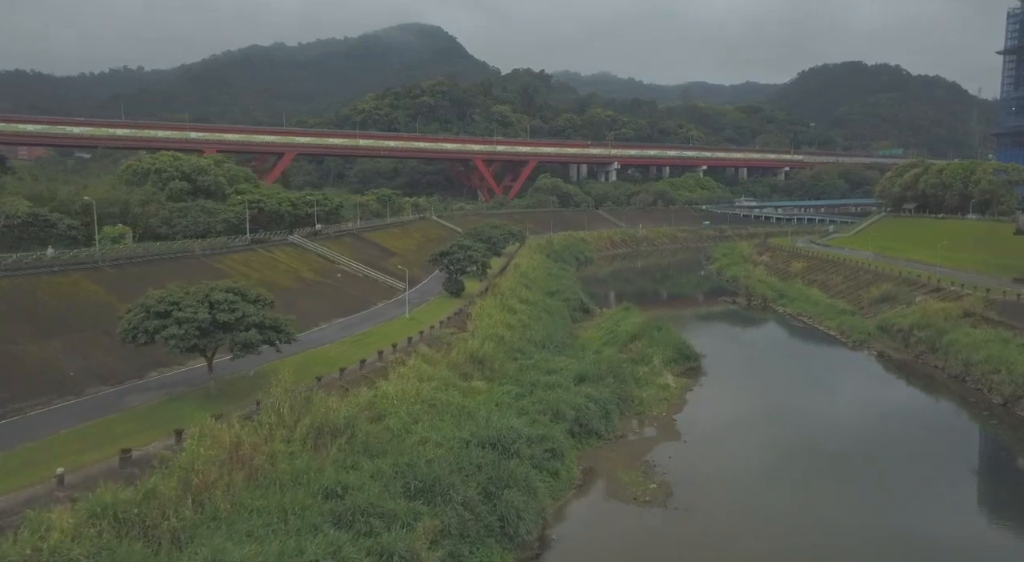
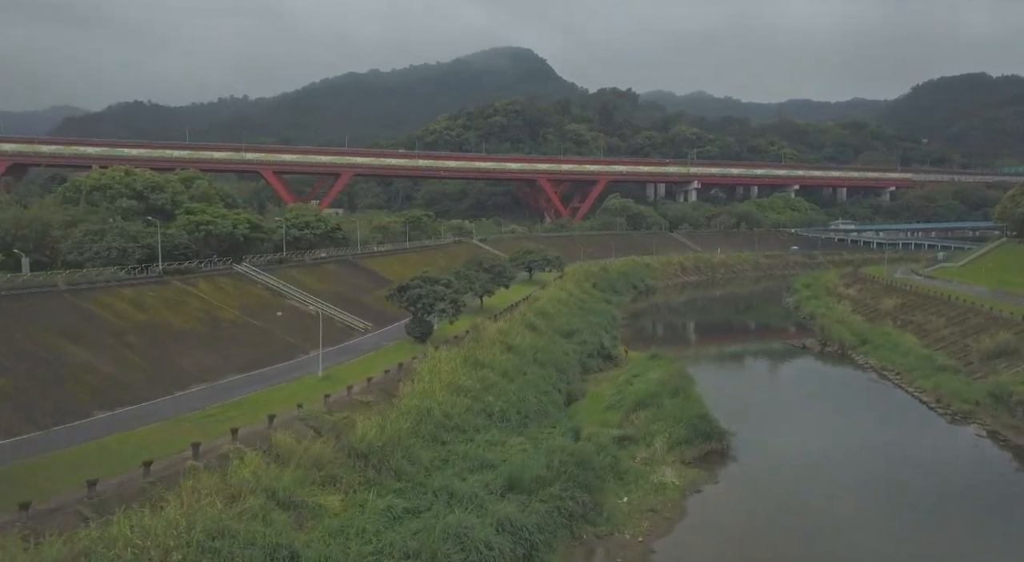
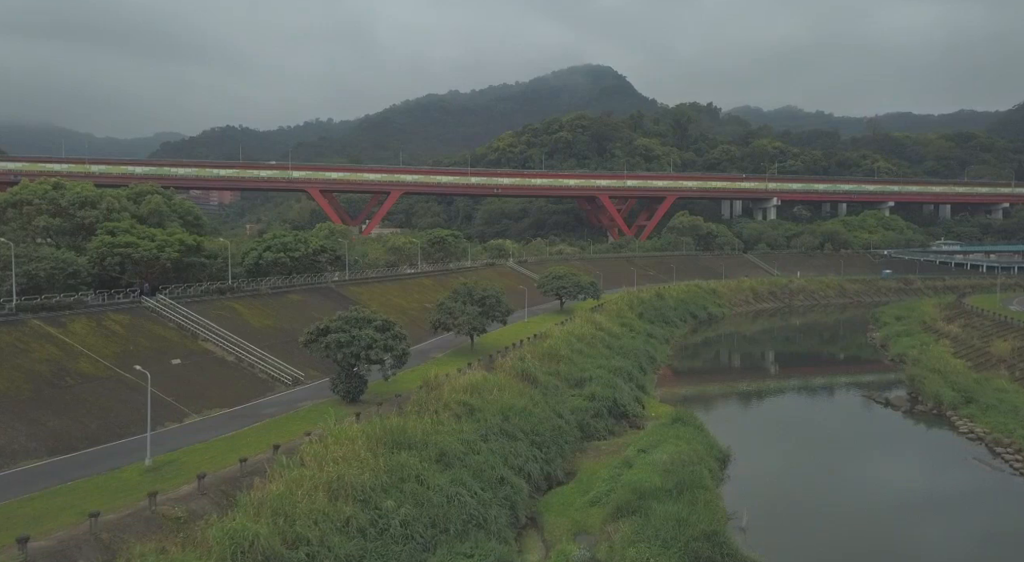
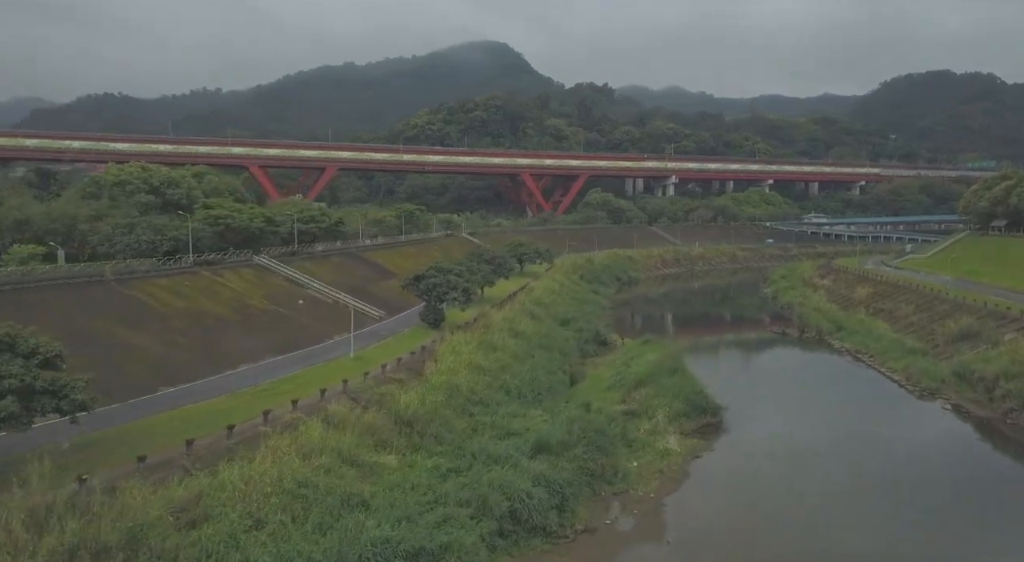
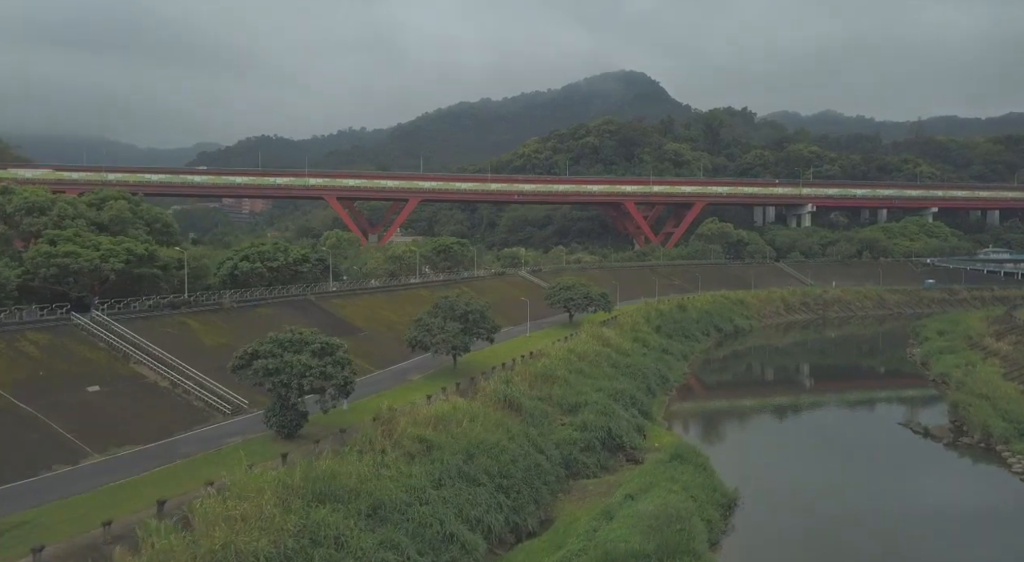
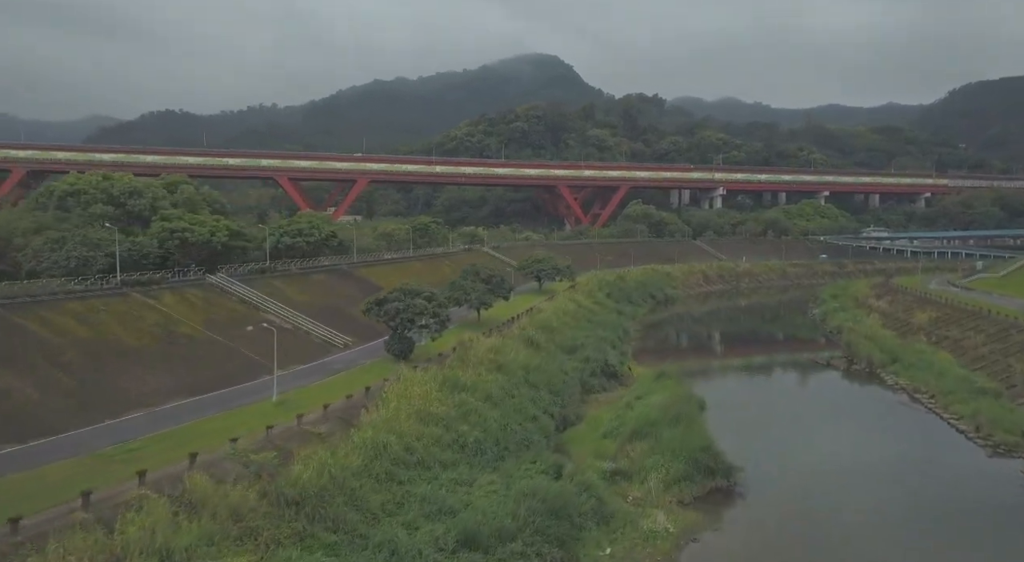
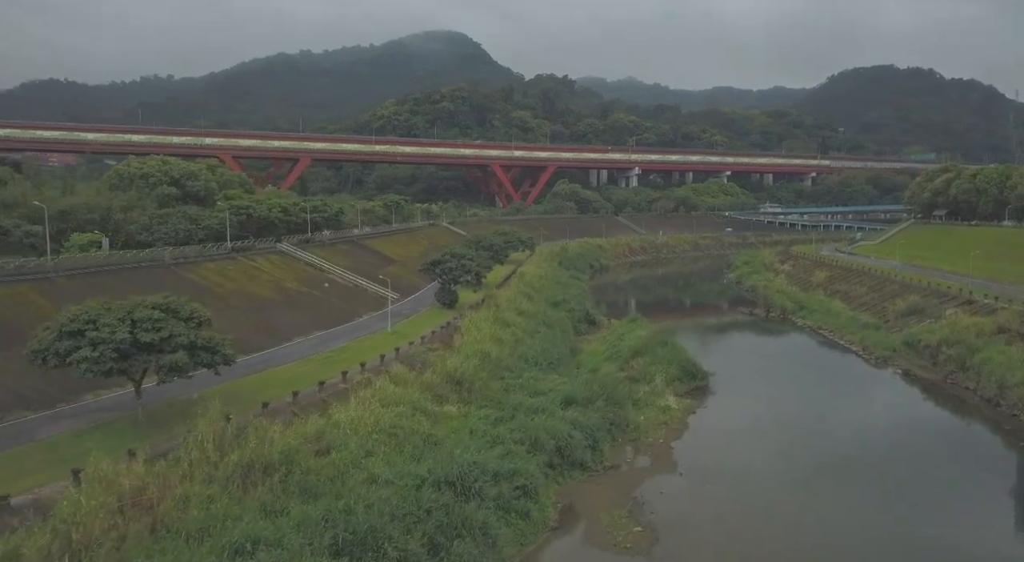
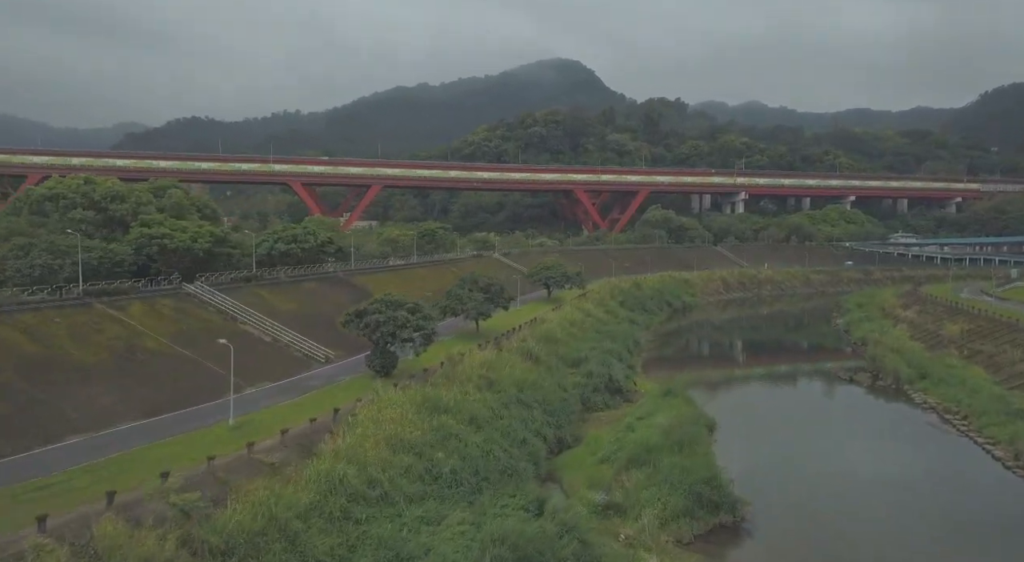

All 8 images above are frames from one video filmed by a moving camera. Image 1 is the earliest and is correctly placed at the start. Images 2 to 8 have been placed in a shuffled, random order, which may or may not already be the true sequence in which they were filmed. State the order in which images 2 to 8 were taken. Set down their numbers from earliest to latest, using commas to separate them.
7, 4, 2, 6, 8, 3, 5
